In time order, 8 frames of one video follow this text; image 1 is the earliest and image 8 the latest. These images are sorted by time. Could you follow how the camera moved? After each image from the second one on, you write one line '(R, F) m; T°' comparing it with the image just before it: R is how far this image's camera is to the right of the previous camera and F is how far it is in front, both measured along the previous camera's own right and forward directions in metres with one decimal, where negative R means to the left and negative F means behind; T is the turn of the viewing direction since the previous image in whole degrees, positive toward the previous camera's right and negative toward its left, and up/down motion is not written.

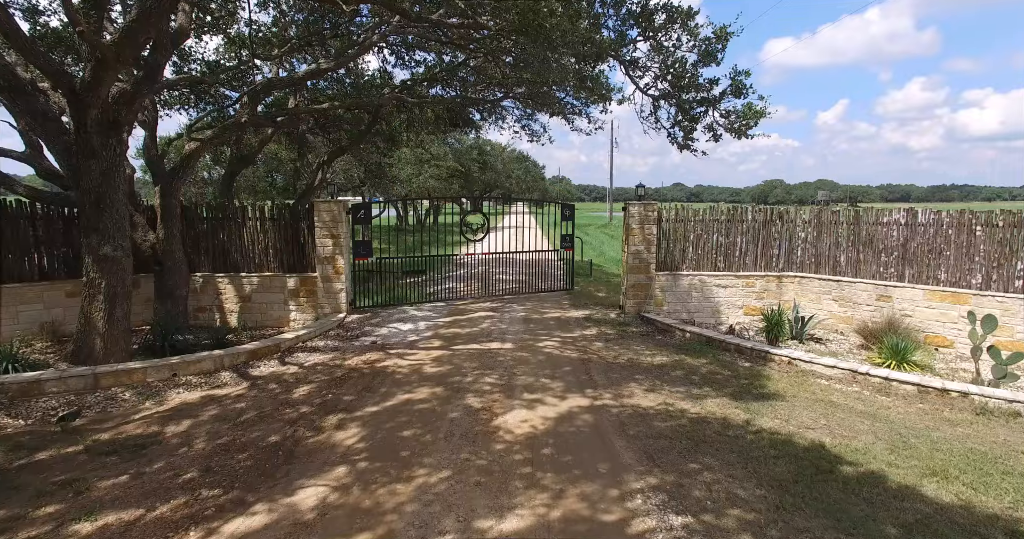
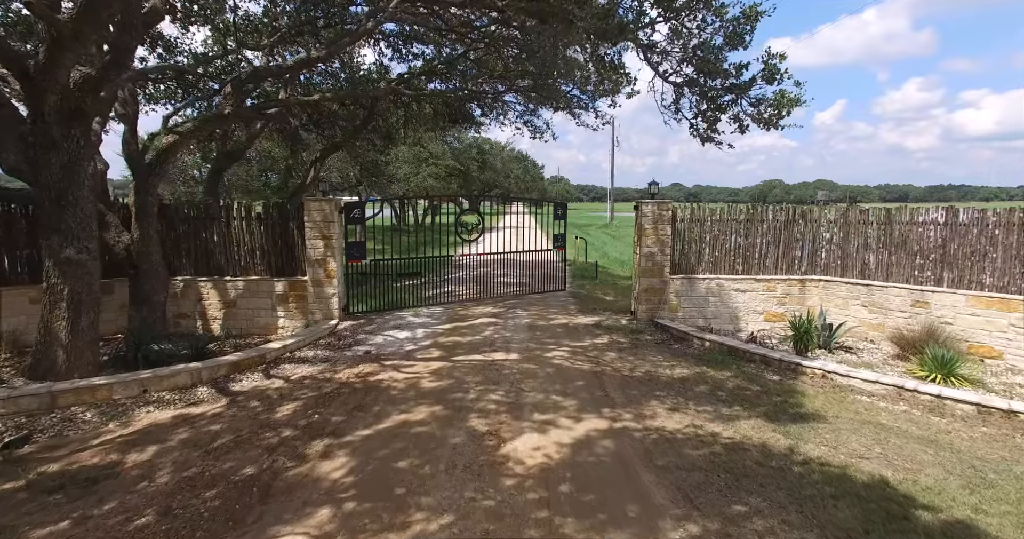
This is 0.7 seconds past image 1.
(-0.1, +0.6) m; 0°
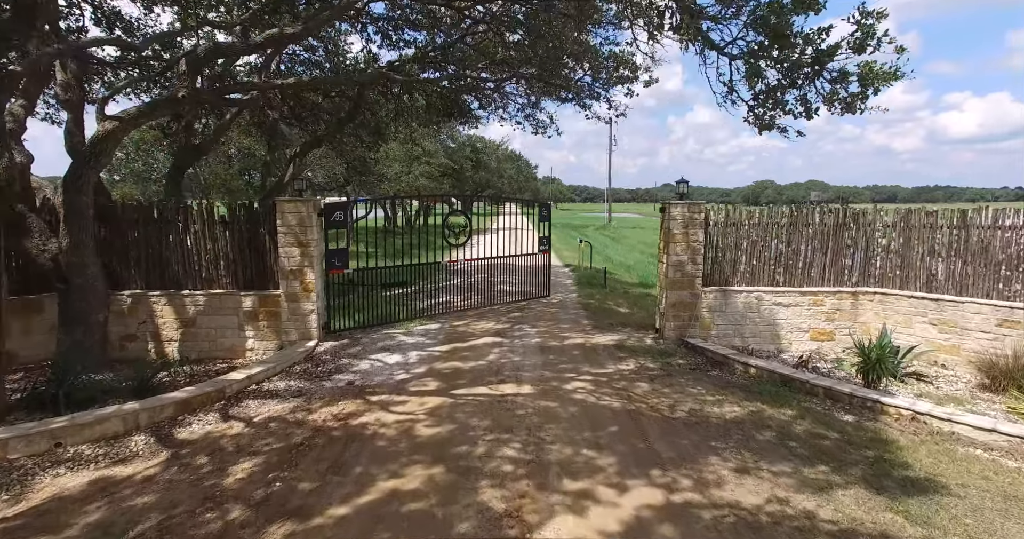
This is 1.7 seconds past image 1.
(-0.2, +1.2) m; +1°
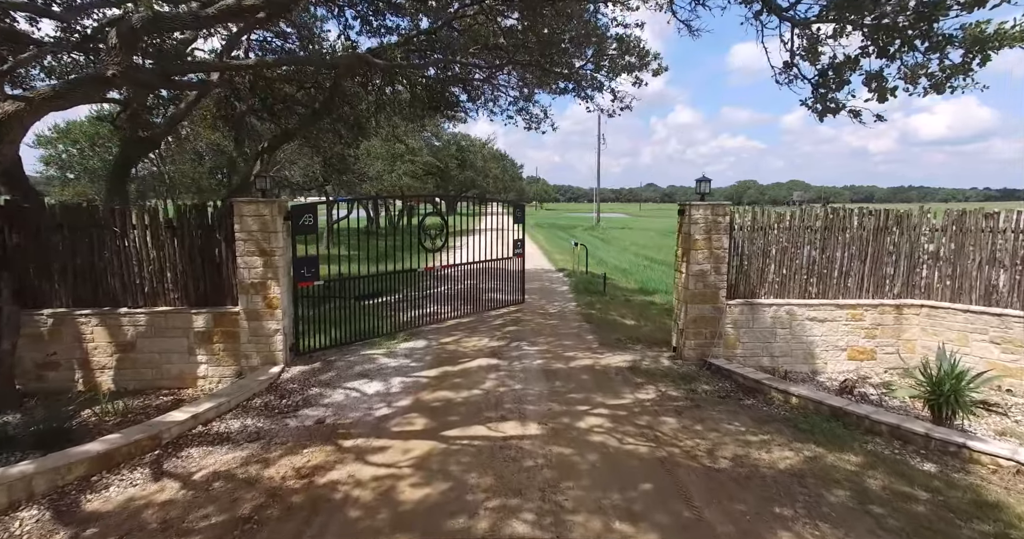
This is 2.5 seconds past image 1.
(-0.2, +1.0) m; +2°
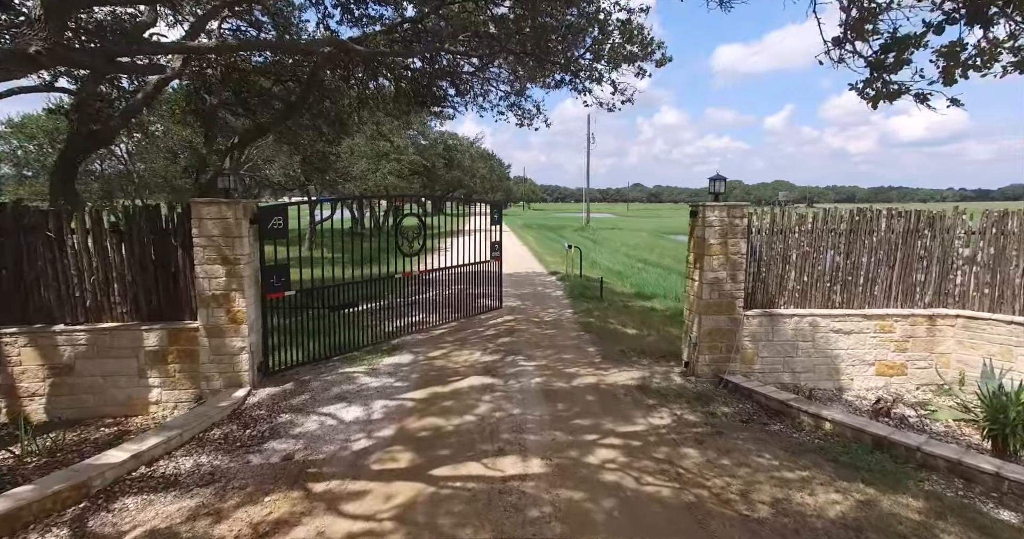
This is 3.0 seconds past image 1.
(-0.1, +0.7) m; +1°
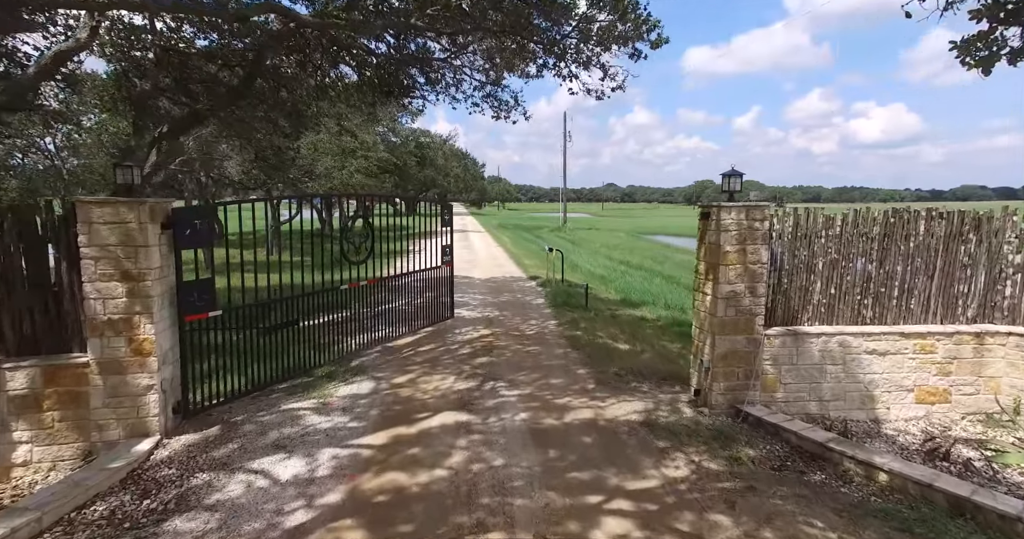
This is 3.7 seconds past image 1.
(0.0, +1.1) m; +3°
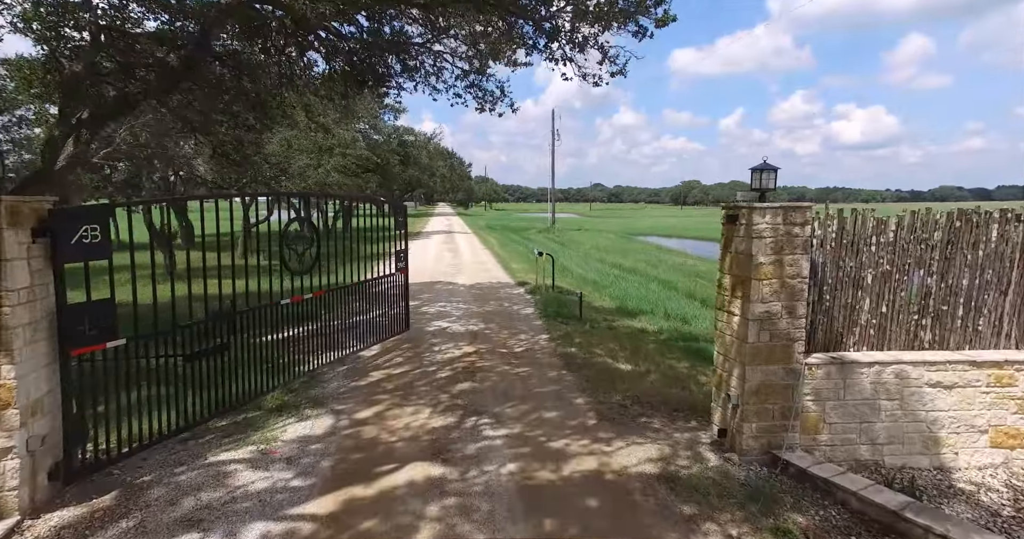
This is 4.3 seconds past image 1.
(0.0, +1.0) m; +1°
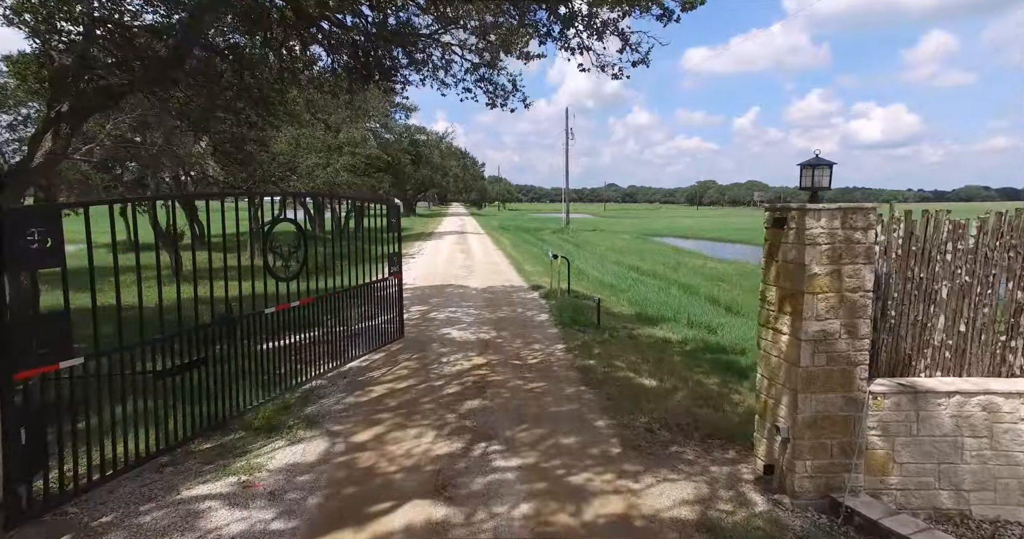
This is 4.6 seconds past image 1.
(0.0, +0.6) m; -1°
